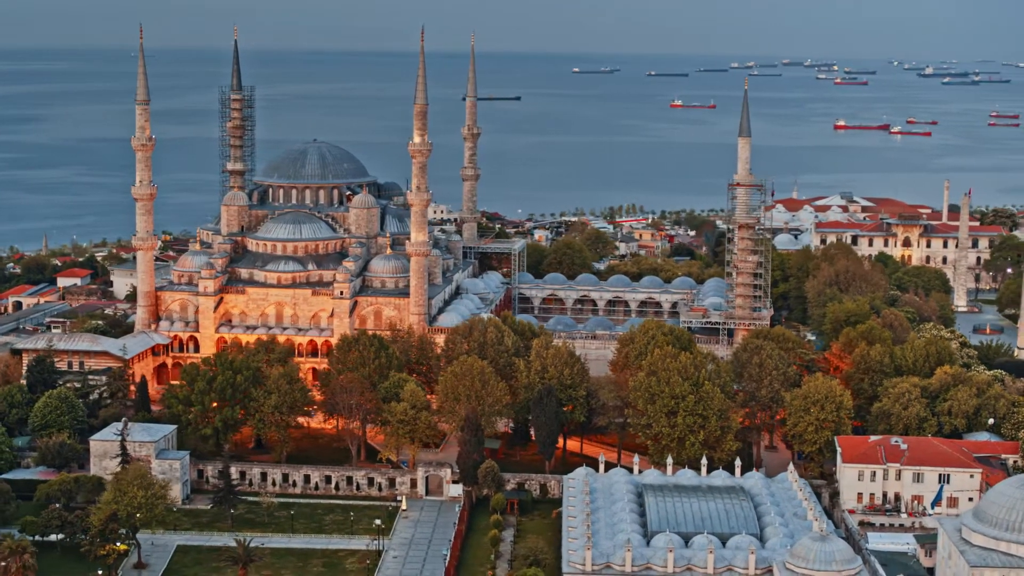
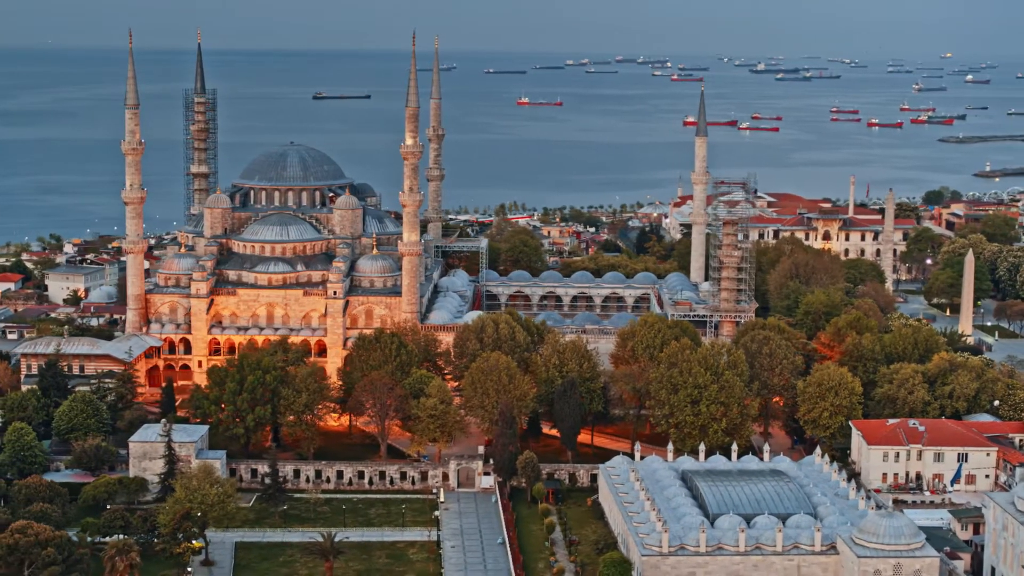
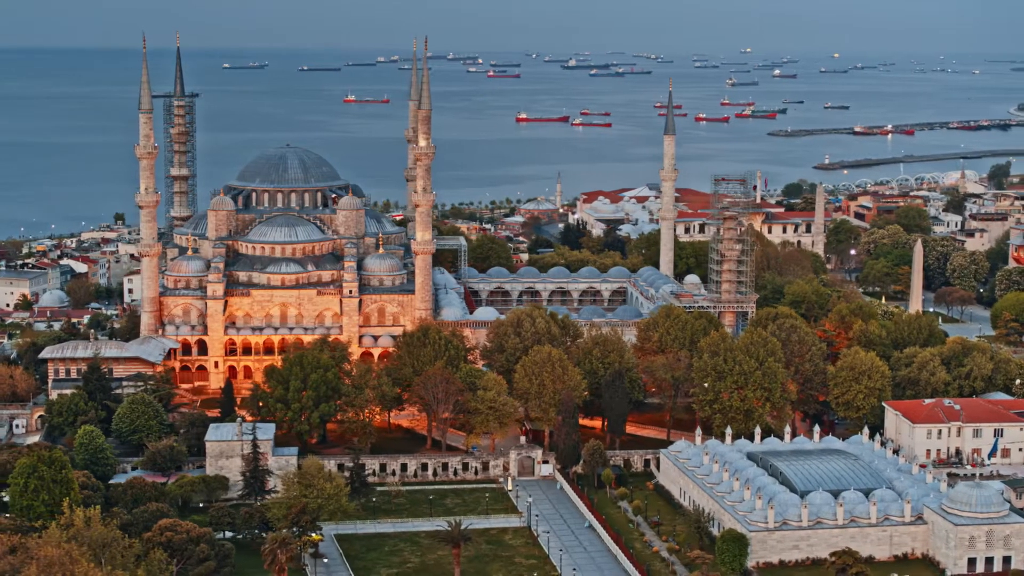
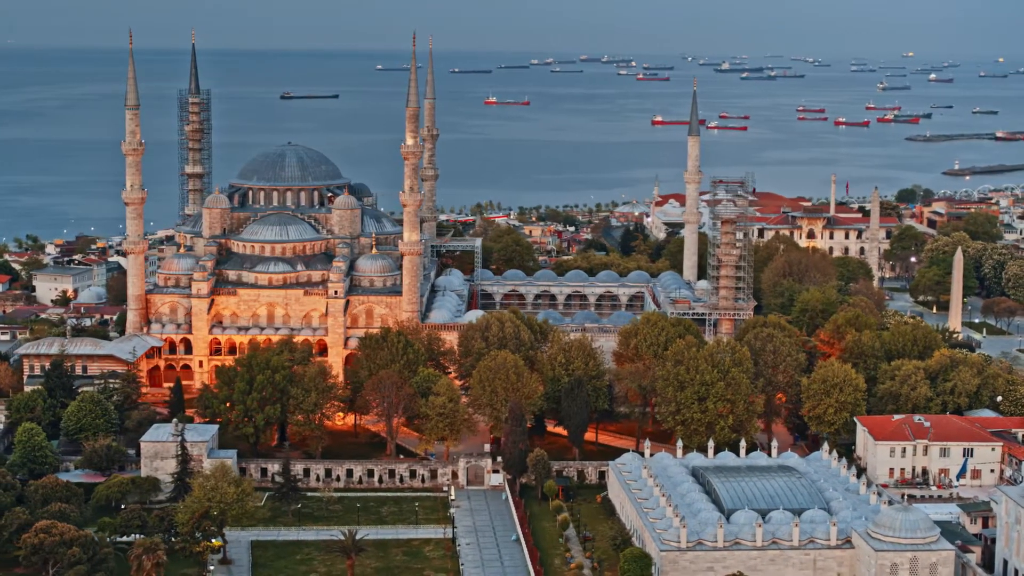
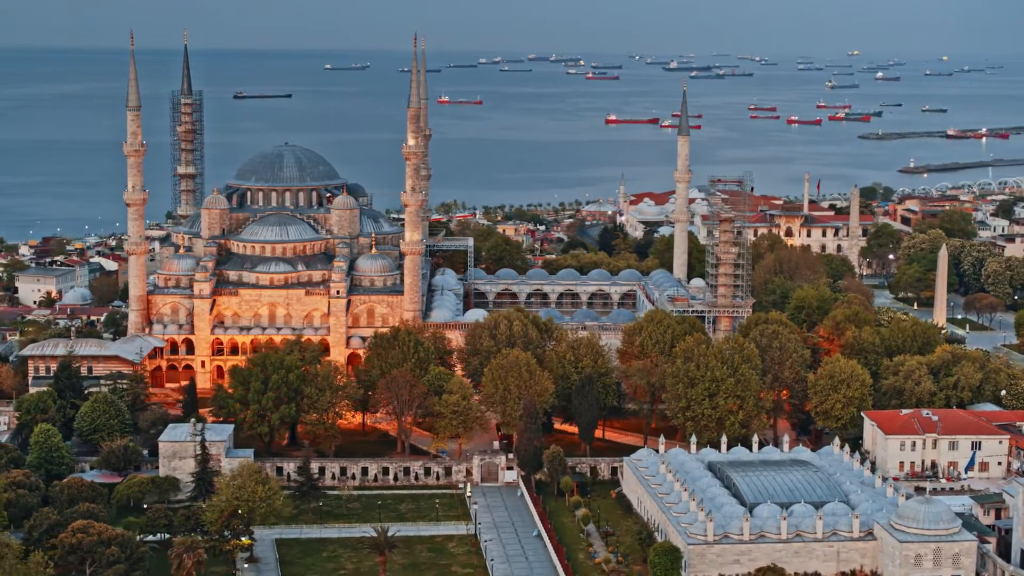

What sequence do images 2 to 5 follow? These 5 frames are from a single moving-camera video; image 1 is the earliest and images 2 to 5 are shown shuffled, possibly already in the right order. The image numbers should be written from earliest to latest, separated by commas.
2, 4, 5, 3
